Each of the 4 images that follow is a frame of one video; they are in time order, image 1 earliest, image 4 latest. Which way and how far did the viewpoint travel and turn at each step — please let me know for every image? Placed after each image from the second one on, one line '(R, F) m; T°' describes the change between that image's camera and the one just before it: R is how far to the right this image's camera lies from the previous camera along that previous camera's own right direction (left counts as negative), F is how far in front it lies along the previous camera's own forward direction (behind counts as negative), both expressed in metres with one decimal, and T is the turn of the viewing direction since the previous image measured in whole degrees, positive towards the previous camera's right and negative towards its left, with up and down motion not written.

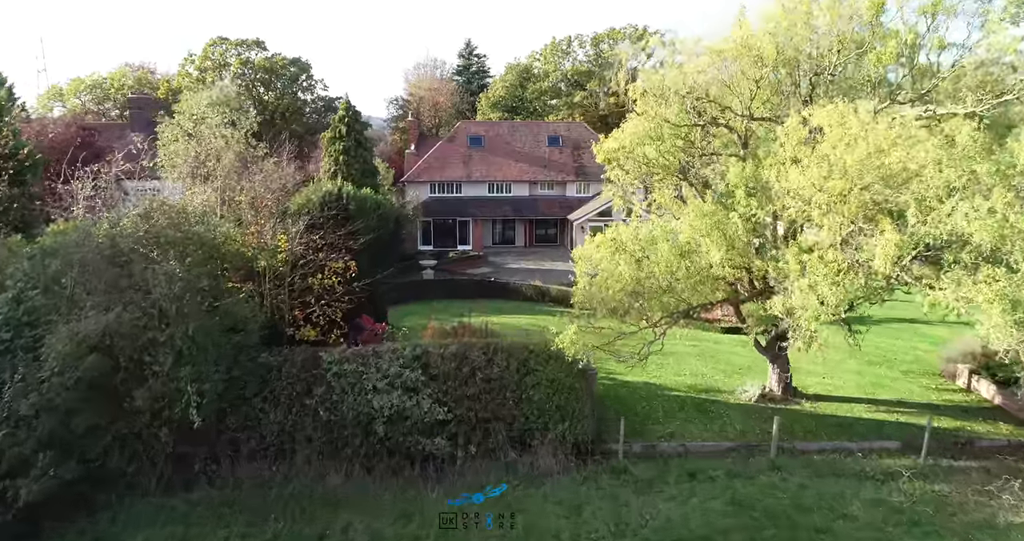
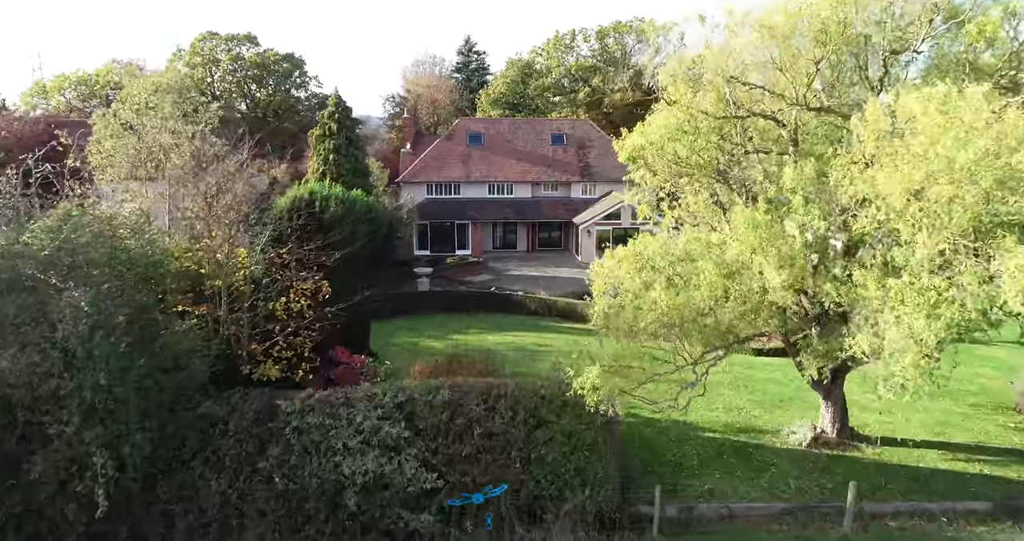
(-0.1, +2.6) m; 0°
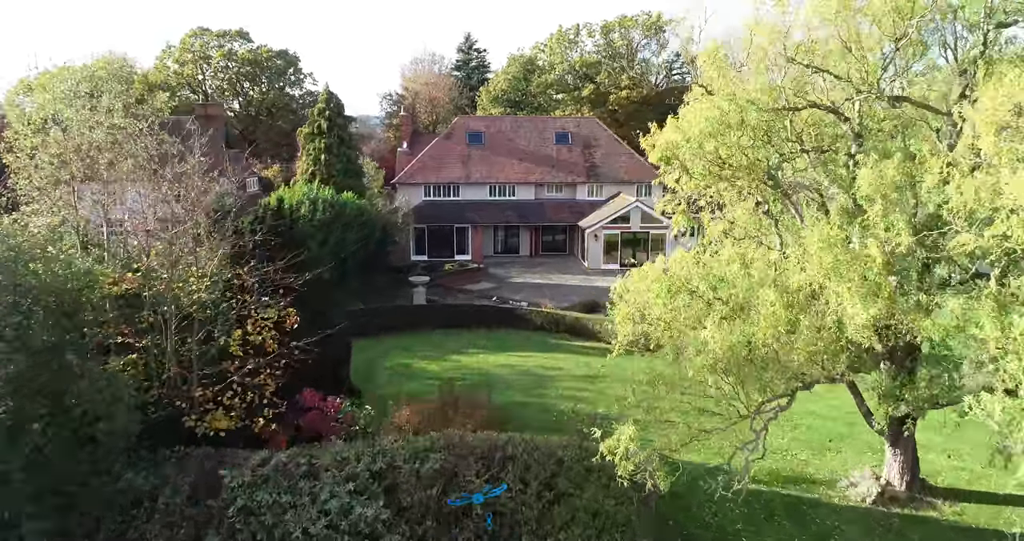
(-0.1, +2.3) m; 0°
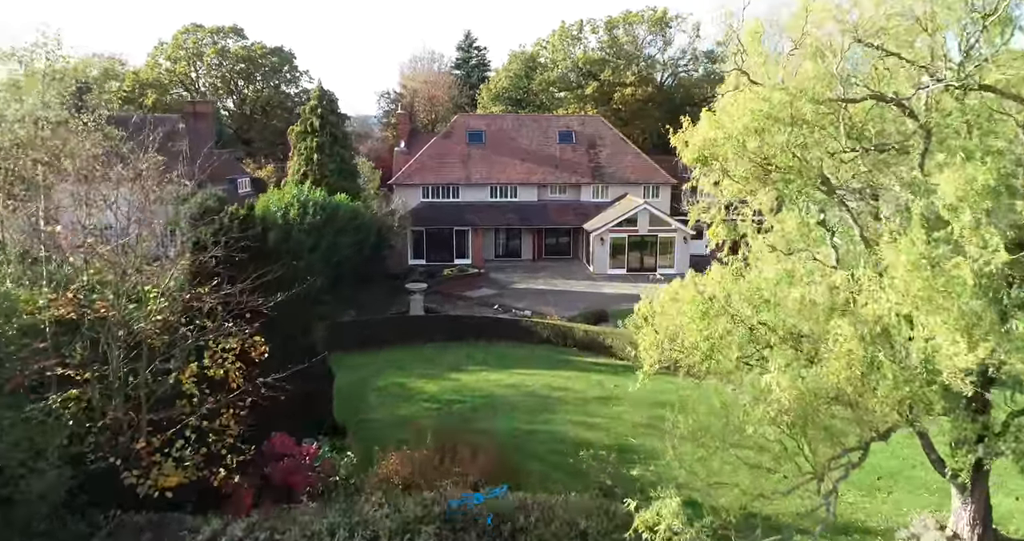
(-0.1, +1.7) m; 0°
